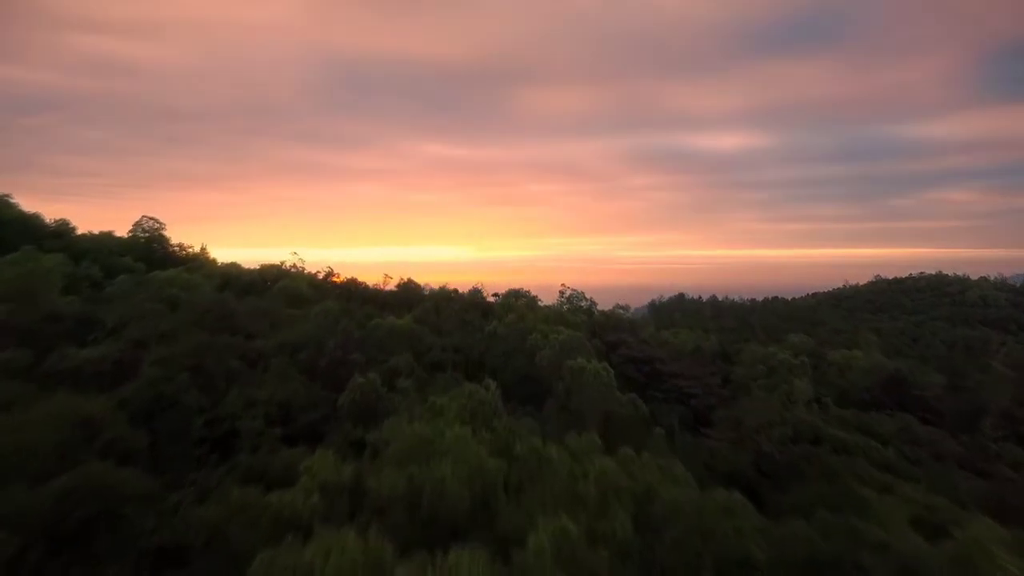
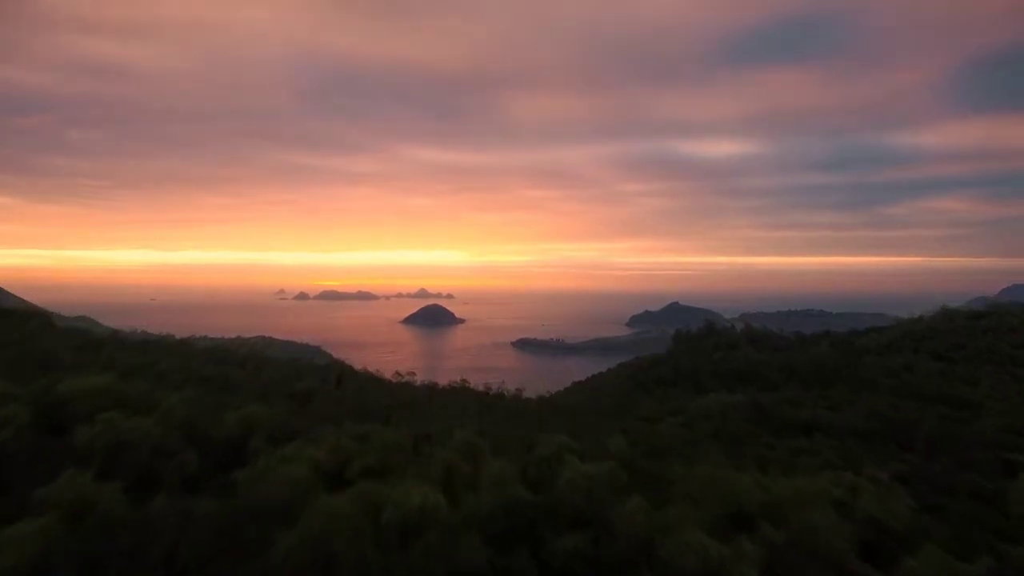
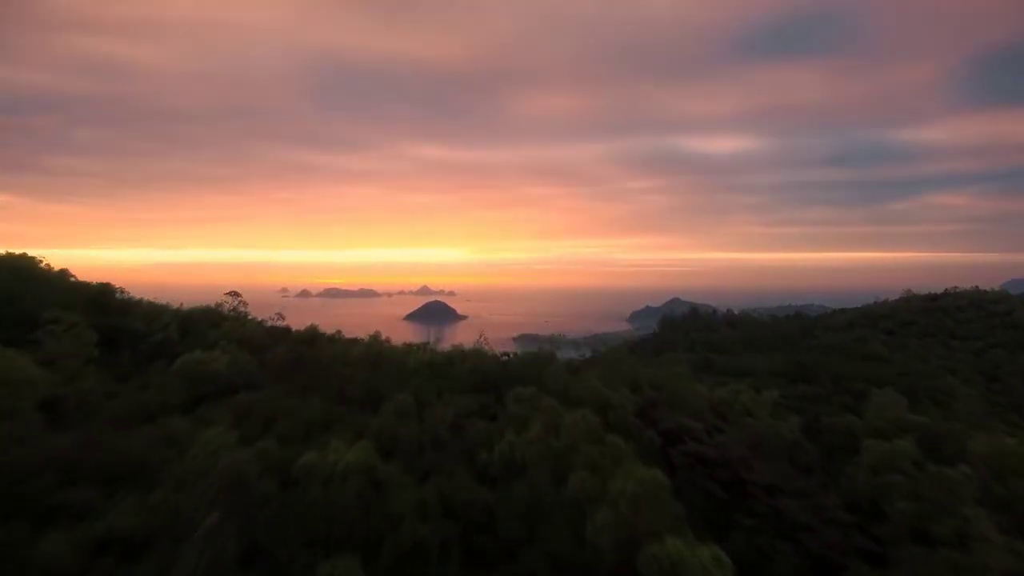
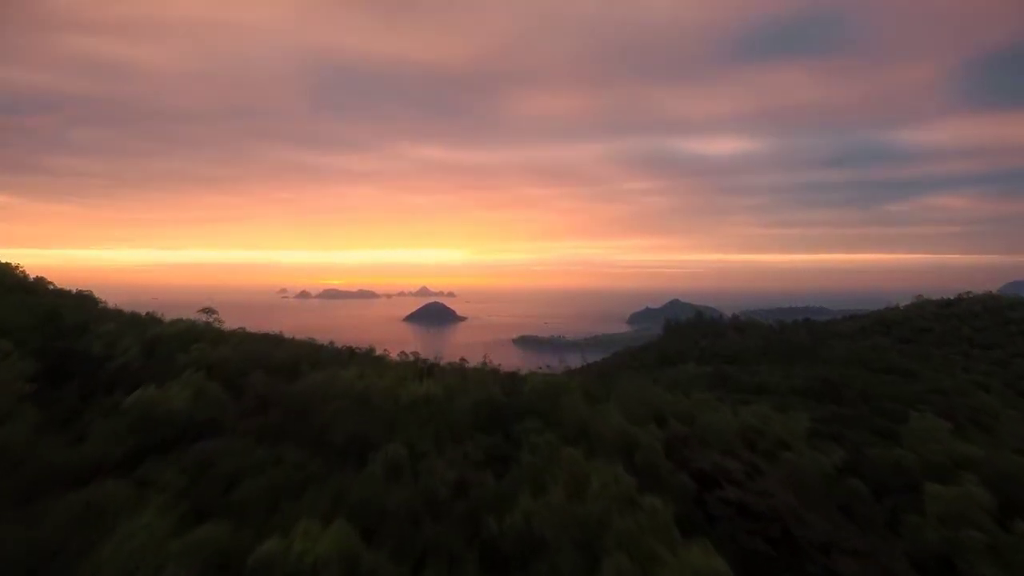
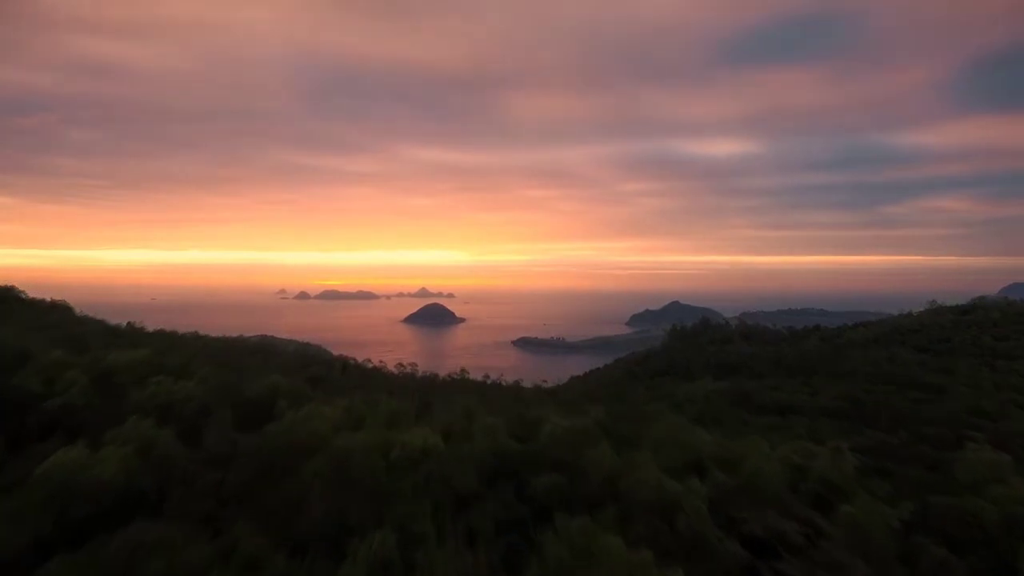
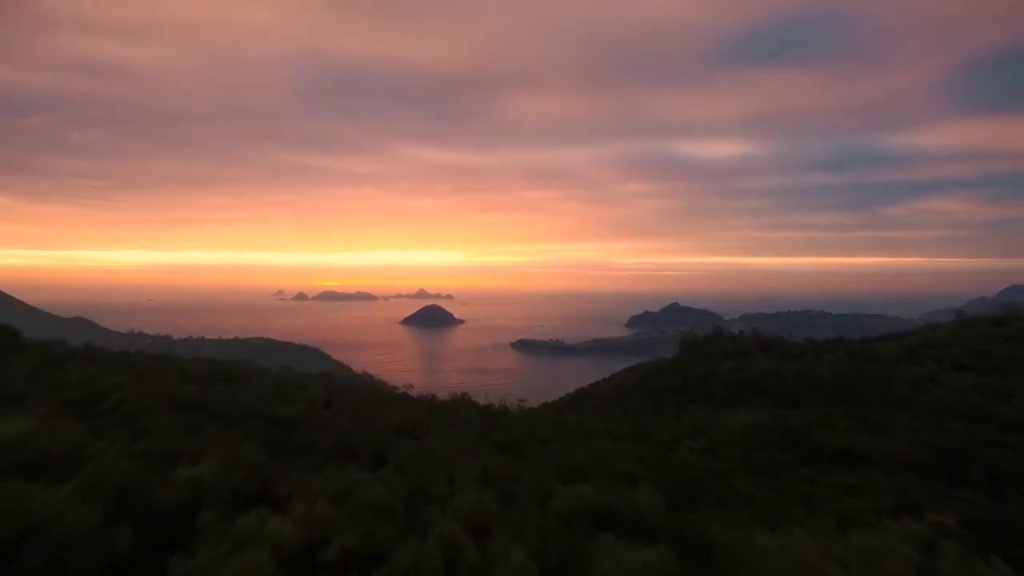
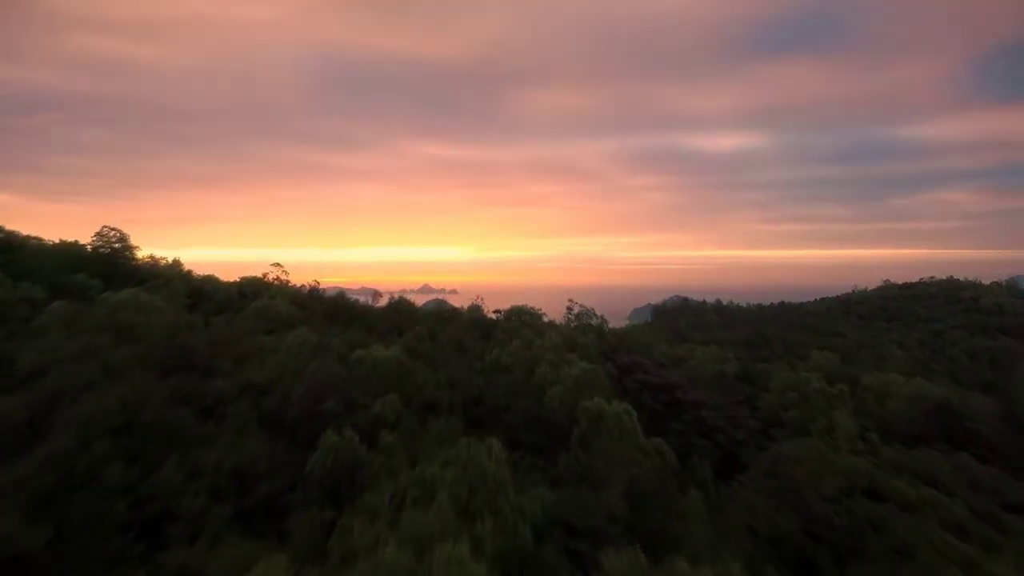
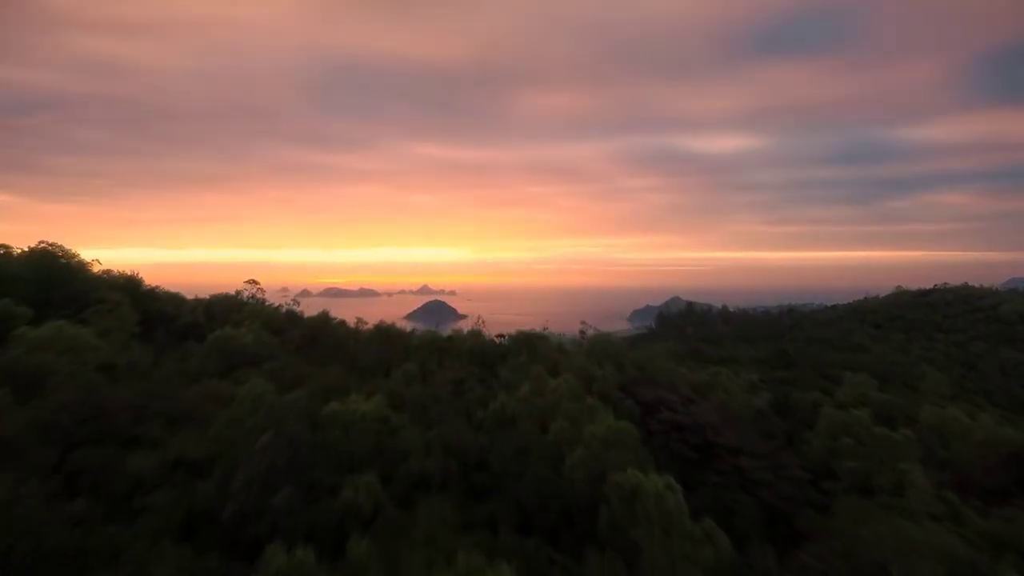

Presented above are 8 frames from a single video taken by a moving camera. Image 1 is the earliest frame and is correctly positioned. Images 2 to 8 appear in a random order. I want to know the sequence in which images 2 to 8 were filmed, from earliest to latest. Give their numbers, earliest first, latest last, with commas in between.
7, 8, 3, 4, 5, 2, 6
